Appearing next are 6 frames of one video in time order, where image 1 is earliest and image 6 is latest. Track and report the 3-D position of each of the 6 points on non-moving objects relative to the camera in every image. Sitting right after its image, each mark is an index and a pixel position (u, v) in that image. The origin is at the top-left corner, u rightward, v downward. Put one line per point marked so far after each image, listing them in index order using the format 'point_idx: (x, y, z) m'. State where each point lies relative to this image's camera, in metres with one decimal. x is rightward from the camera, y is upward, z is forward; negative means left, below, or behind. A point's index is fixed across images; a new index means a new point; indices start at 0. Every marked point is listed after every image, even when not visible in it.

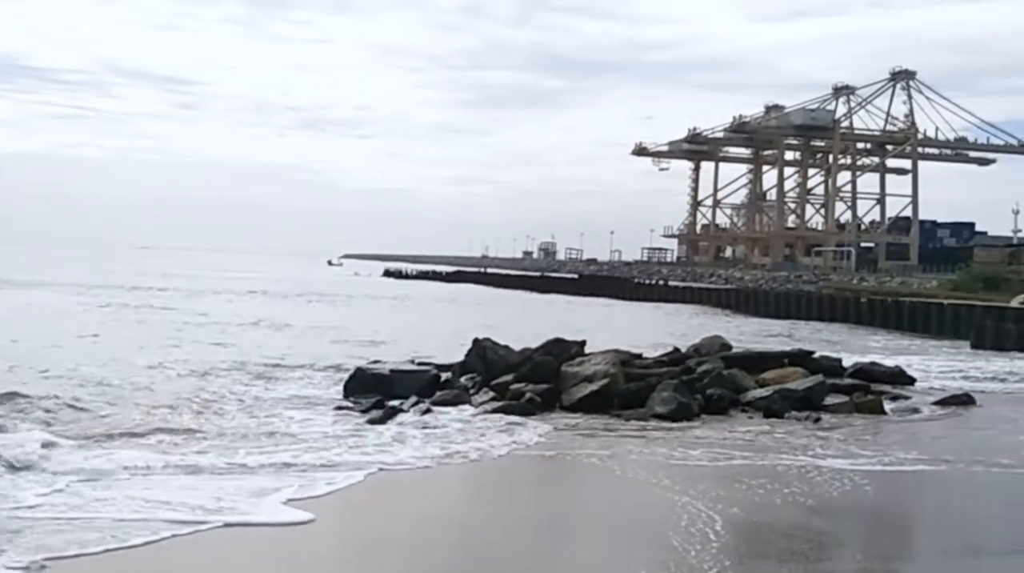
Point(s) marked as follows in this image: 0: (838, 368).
0: (+5.6, -1.4, +19.4) m
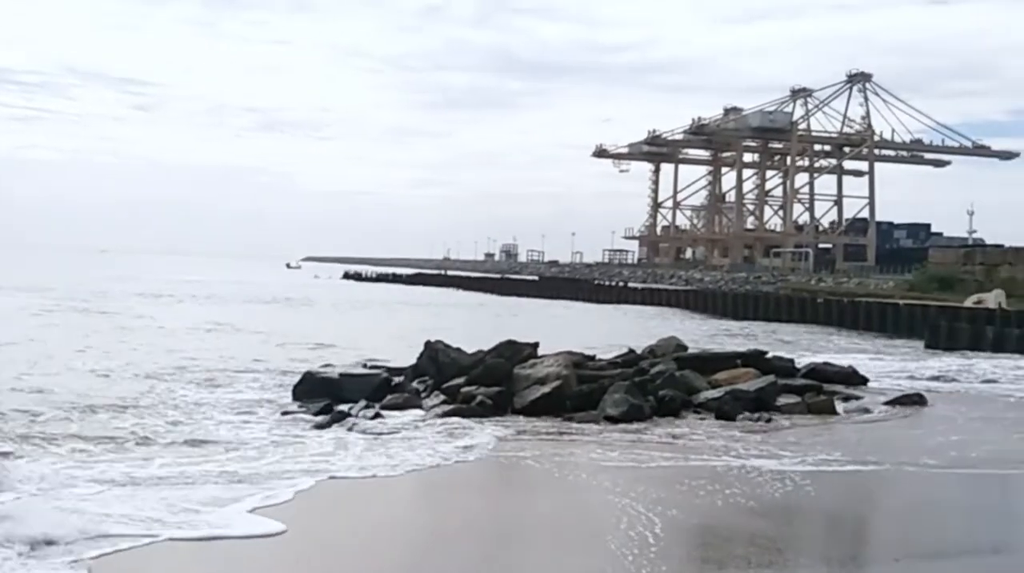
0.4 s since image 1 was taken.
0: (+4.8, -1.4, +19.4) m
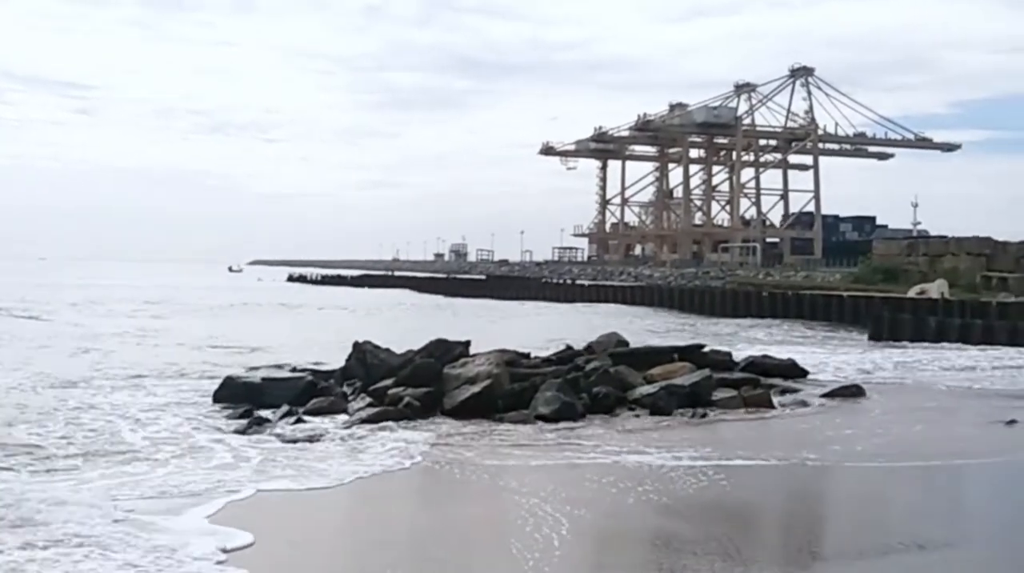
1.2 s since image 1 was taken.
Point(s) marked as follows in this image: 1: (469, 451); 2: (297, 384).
0: (+3.7, -1.3, +19.0) m
1: (-0.4, -1.5, +10.2) m
2: (-3.2, -1.4, +16.6) m
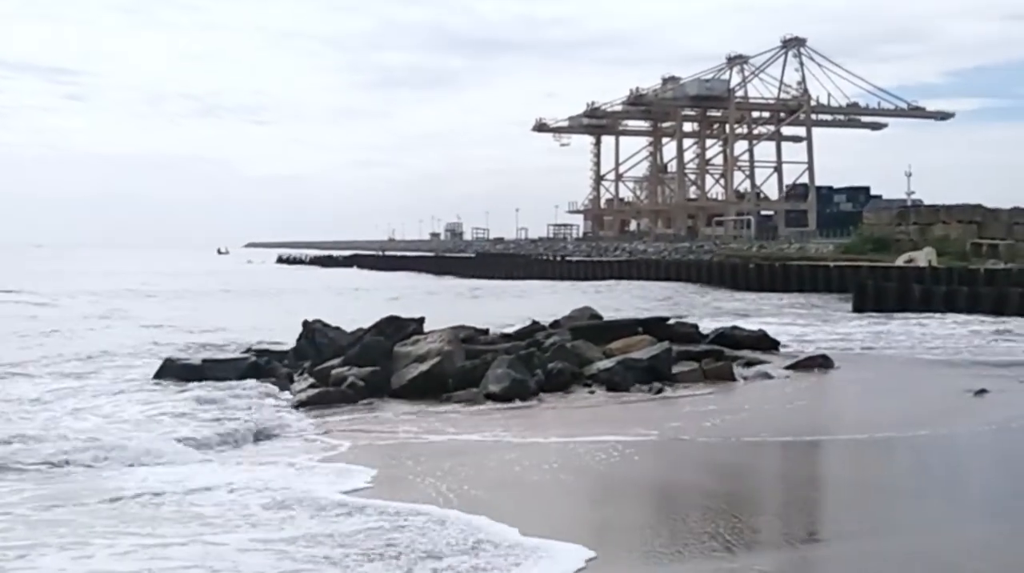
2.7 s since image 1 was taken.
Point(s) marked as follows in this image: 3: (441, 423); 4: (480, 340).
0: (+3.0, -0.8, +18.4) m
1: (-1.1, -1.3, +9.6) m
2: (-3.9, -1.1, +15.9) m
3: (-0.8, -1.2, +10.9) m
4: (-0.5, -0.8, +17.4) m
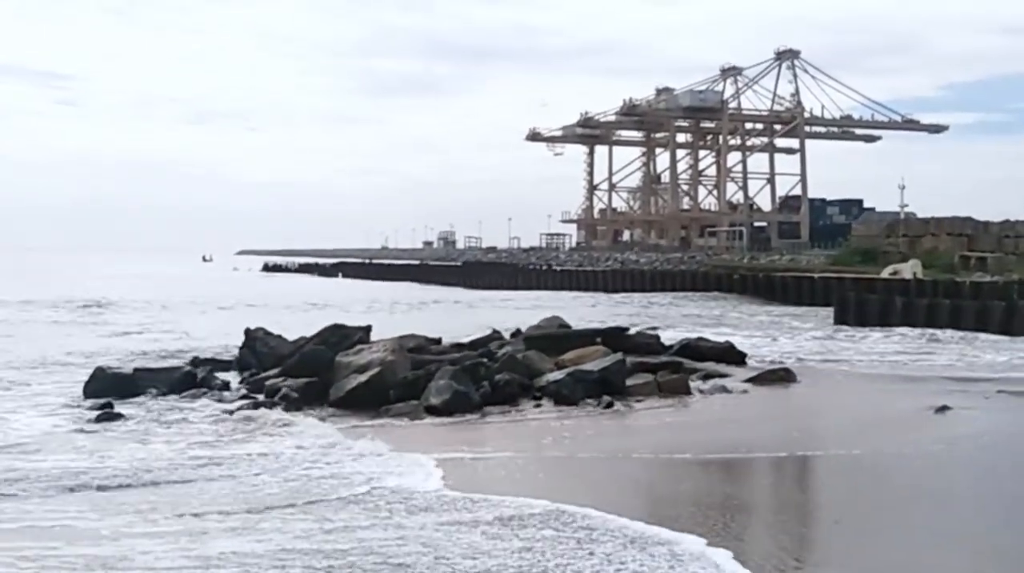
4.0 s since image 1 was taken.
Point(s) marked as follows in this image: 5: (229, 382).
0: (+2.2, -0.9, +17.7) m
1: (-1.8, -1.3, +8.9) m
2: (-4.6, -1.2, +15.2) m
3: (-1.5, -1.3, +10.2) m
4: (-1.2, -0.9, +16.7) m
5: (-4.0, -1.3, +15.8) m
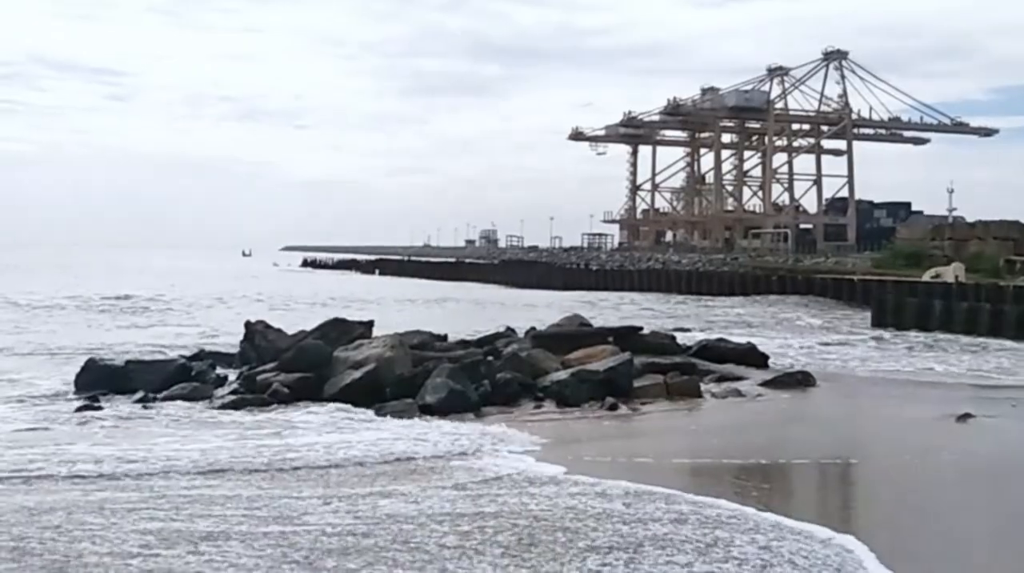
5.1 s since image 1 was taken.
0: (+2.4, -0.9, +17.0) m
1: (-2.1, -1.2, +8.4) m
2: (-4.6, -1.1, +14.8) m
3: (-1.7, -1.2, +9.6) m
4: (-1.1, -0.9, +16.2) m
5: (-4.0, -1.2, +15.4) m
